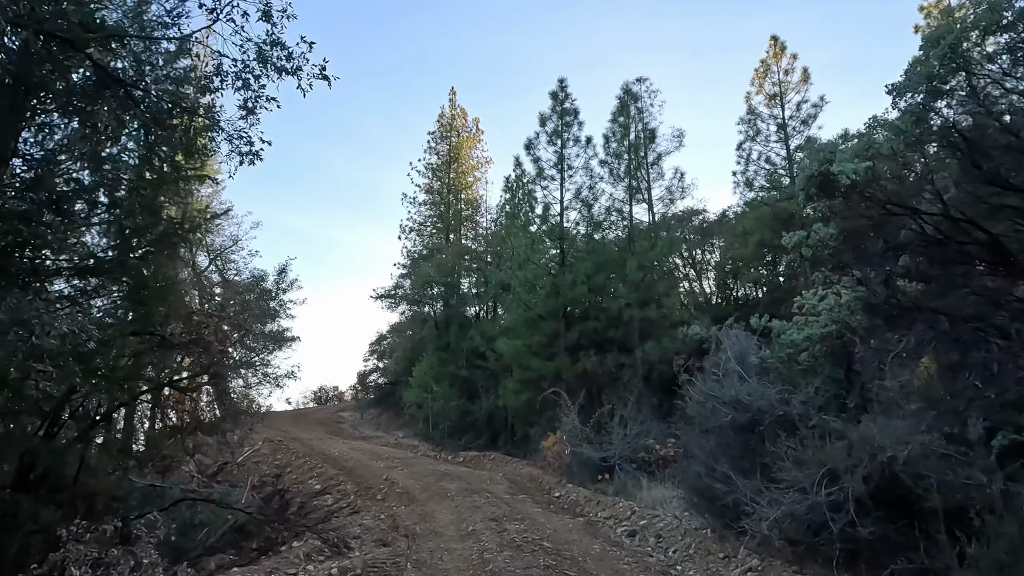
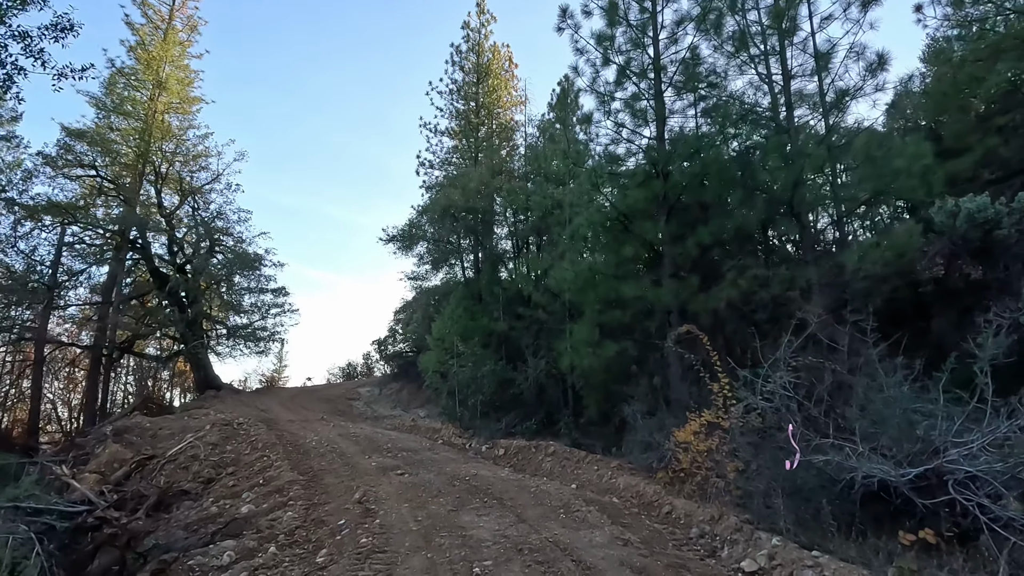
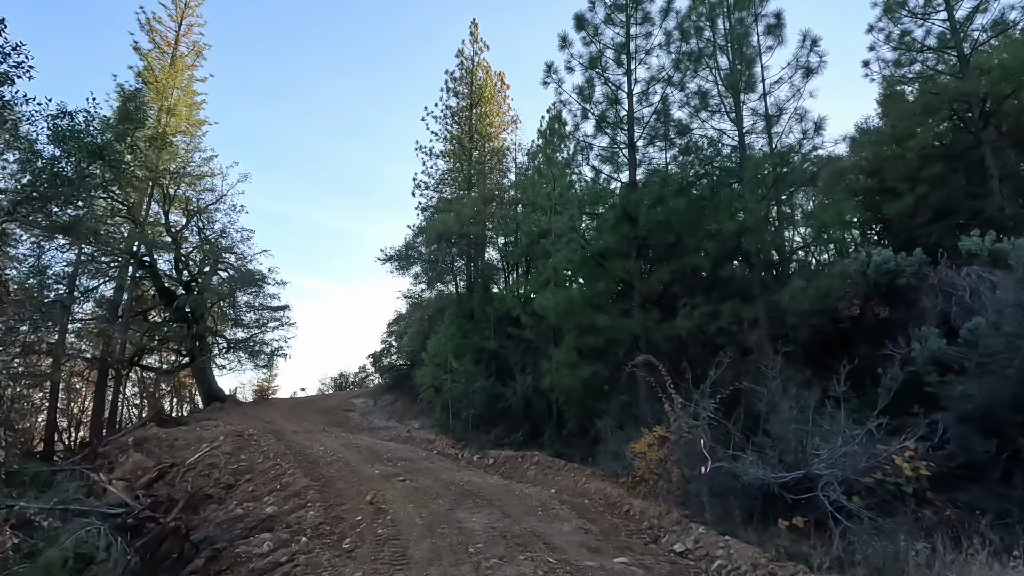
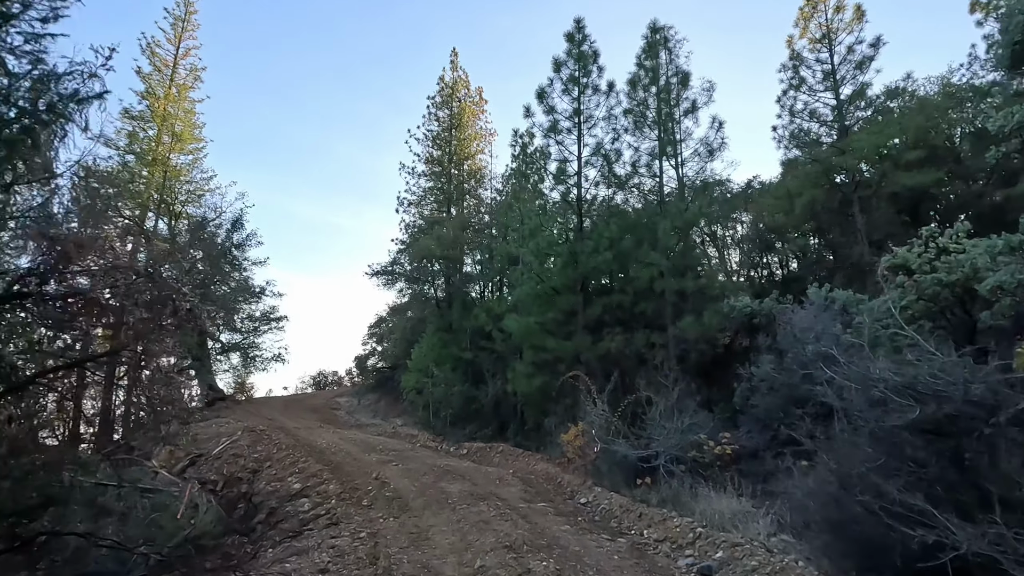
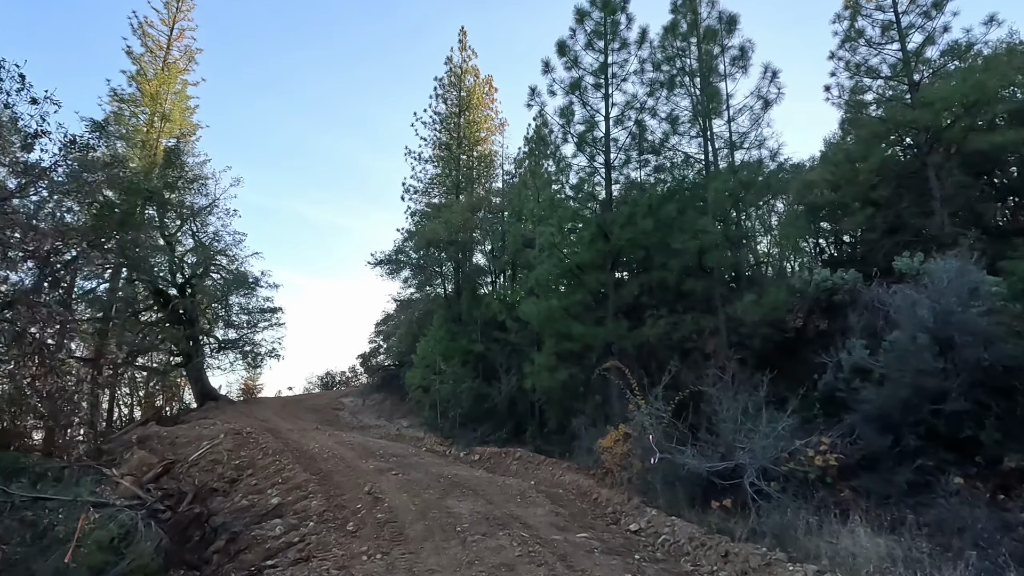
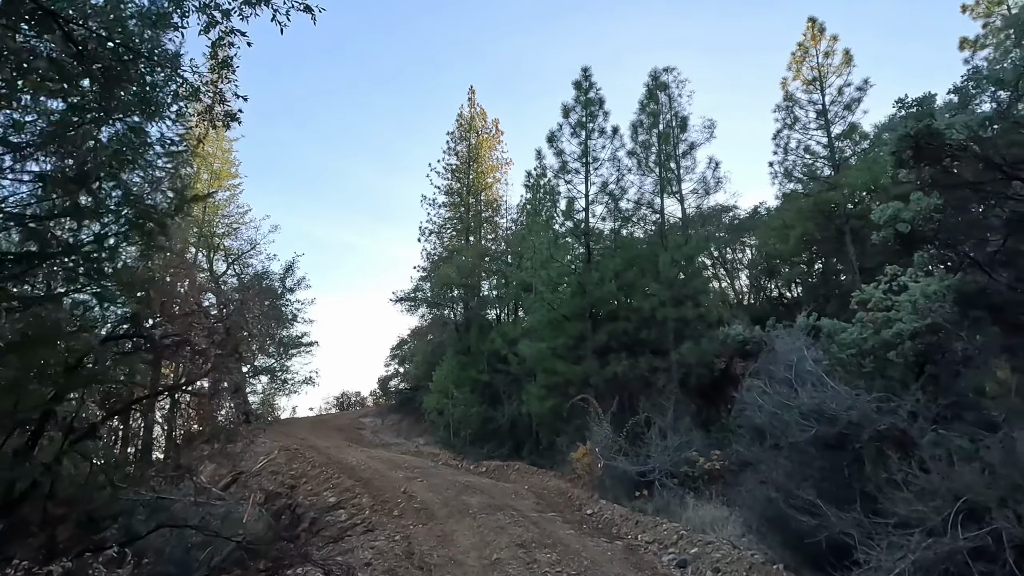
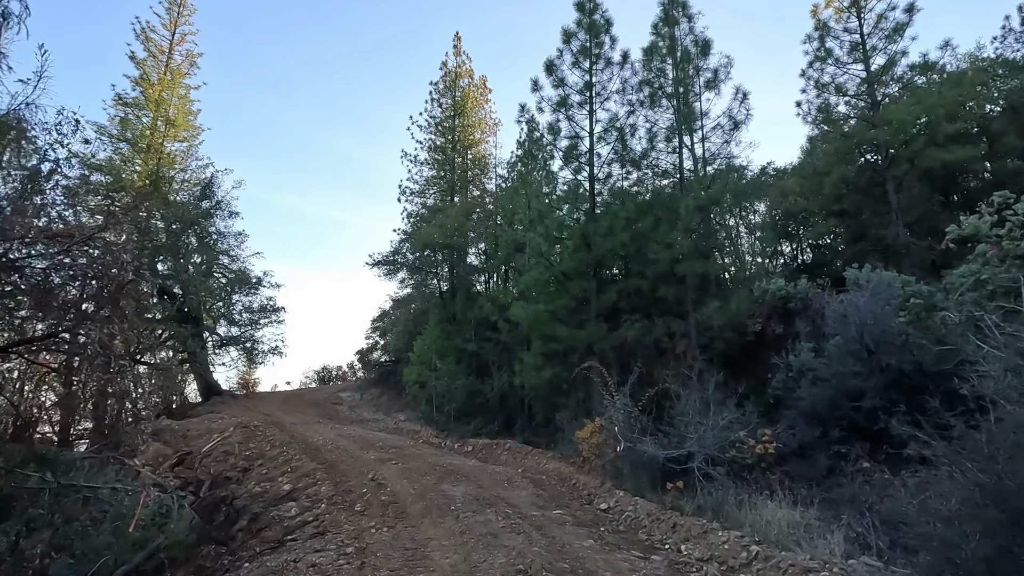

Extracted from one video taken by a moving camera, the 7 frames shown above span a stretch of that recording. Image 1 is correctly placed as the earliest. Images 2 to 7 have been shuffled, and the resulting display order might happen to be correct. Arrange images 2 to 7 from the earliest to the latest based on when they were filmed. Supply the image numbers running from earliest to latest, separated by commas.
6, 4, 7, 5, 3, 2
